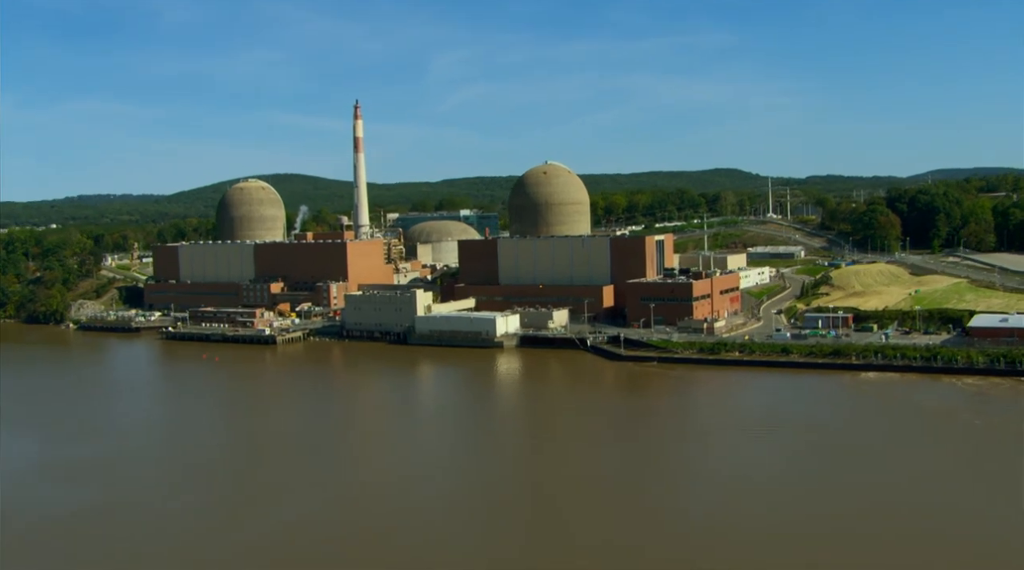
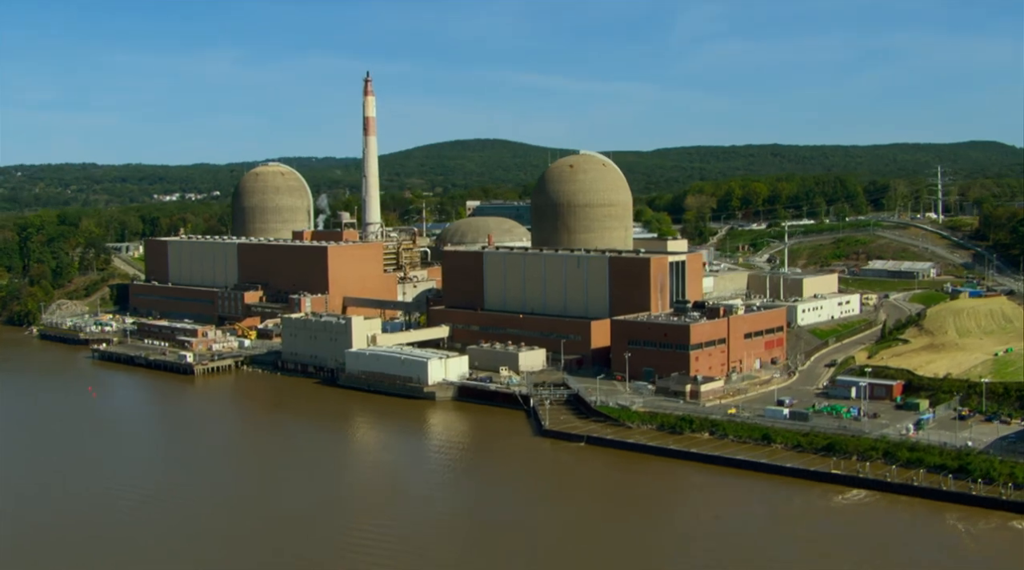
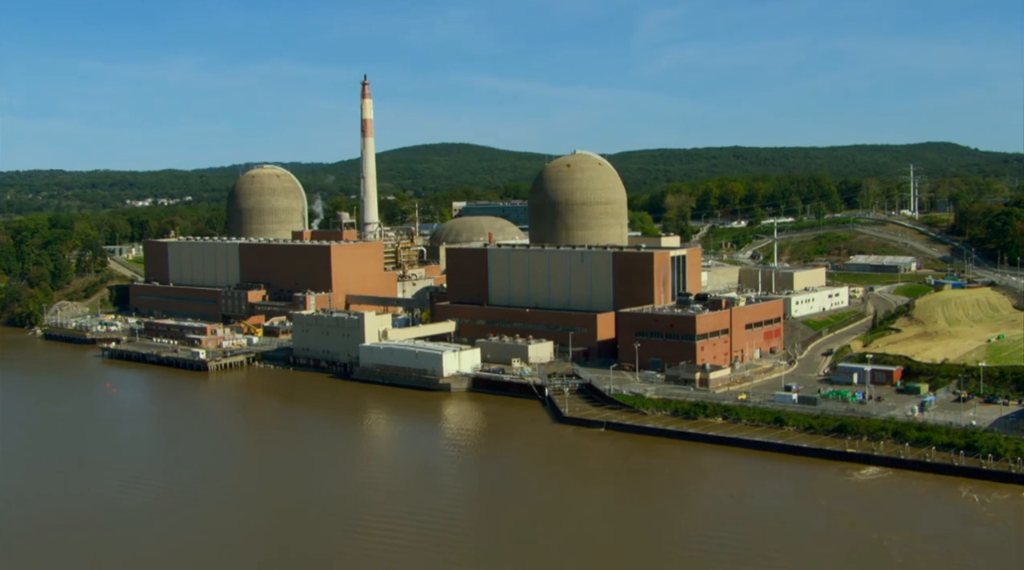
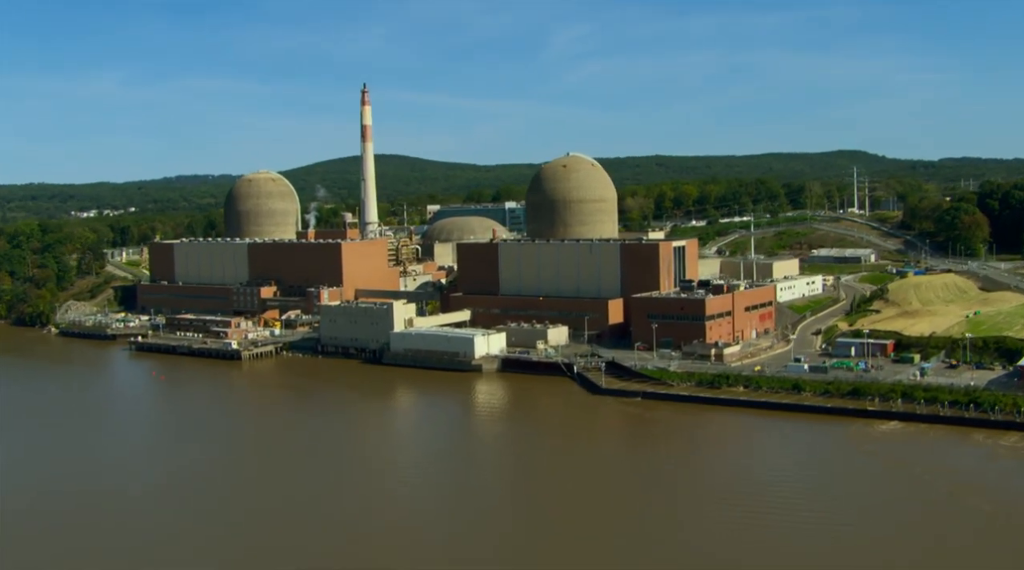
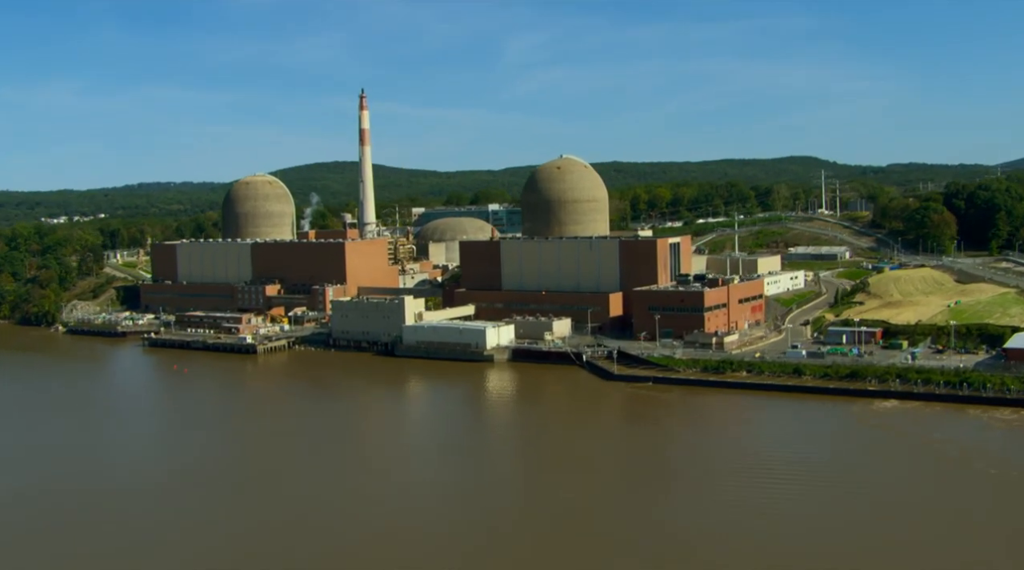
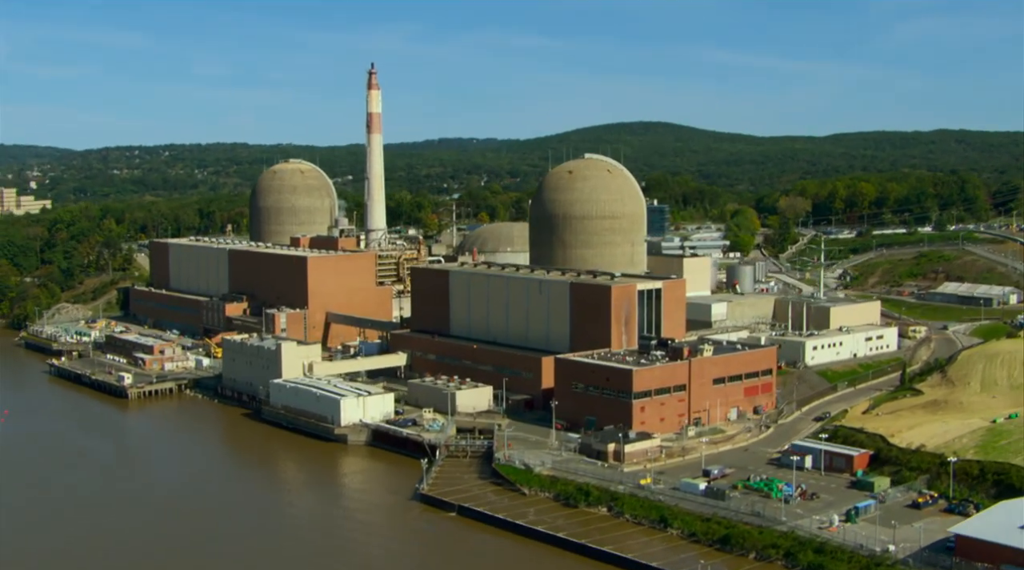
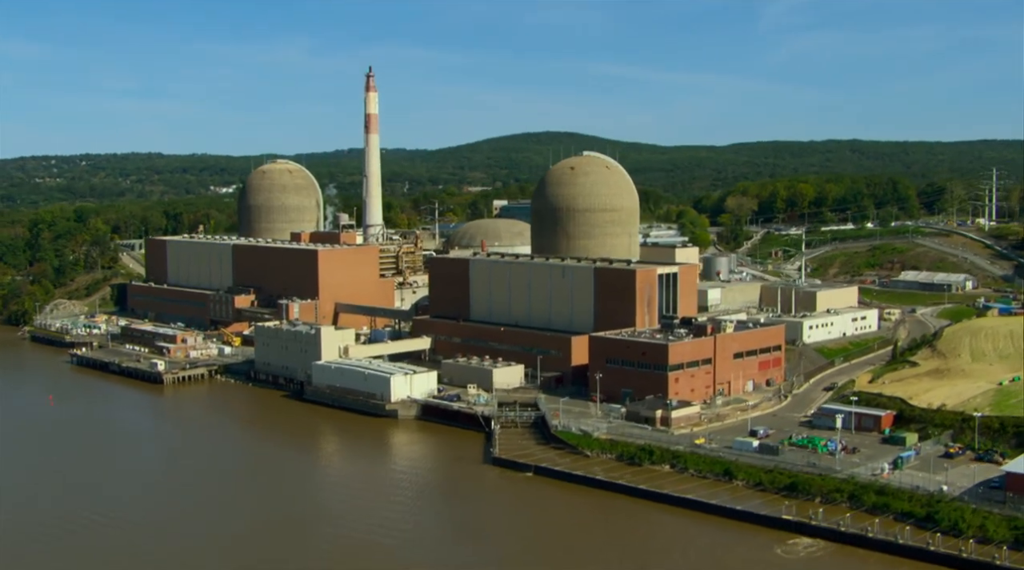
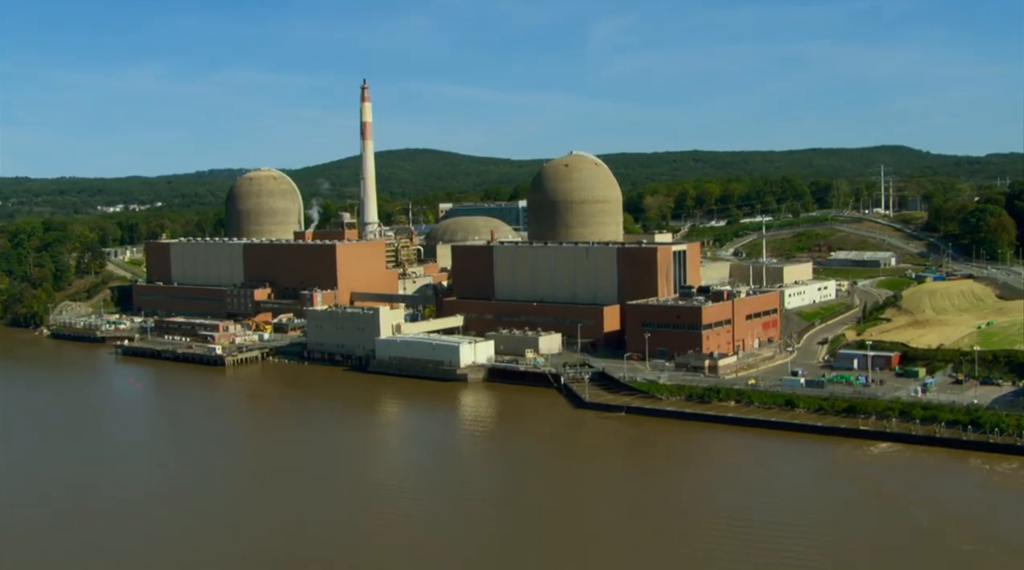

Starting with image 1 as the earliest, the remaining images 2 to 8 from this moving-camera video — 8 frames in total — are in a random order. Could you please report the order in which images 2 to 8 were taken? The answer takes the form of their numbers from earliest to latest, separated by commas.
5, 4, 8, 3, 2, 7, 6
